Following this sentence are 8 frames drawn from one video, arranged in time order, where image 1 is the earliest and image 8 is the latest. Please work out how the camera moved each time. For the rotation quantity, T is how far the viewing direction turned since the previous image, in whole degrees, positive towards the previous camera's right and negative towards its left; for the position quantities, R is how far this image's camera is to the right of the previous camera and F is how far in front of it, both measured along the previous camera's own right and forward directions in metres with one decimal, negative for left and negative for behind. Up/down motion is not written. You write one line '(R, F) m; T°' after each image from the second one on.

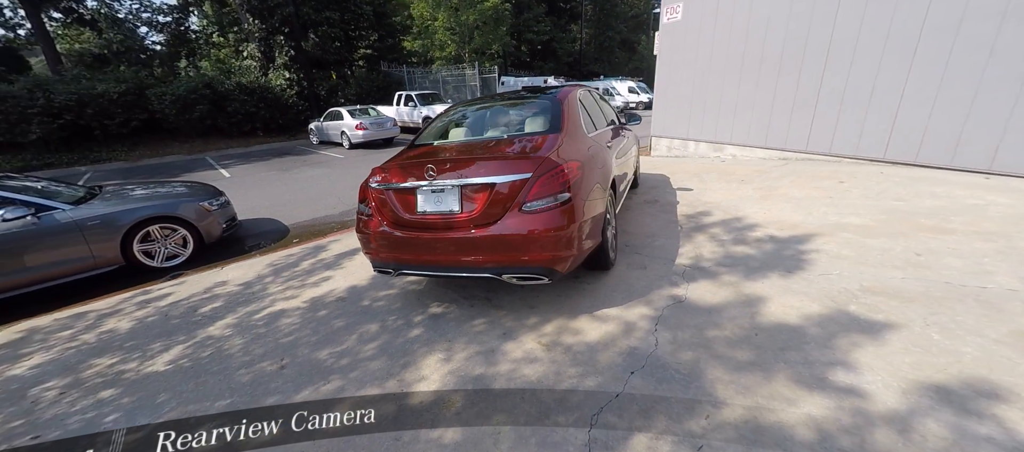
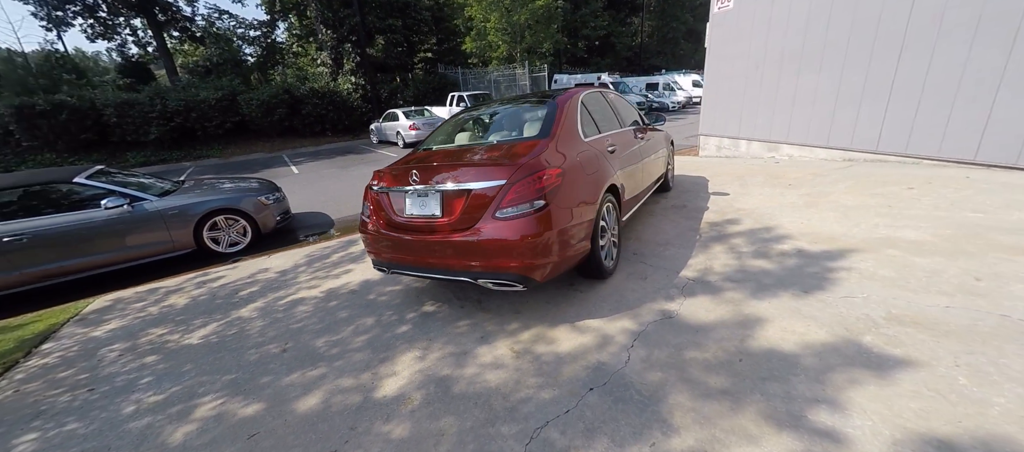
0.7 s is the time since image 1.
(+0.6, 0.0) m; -10°
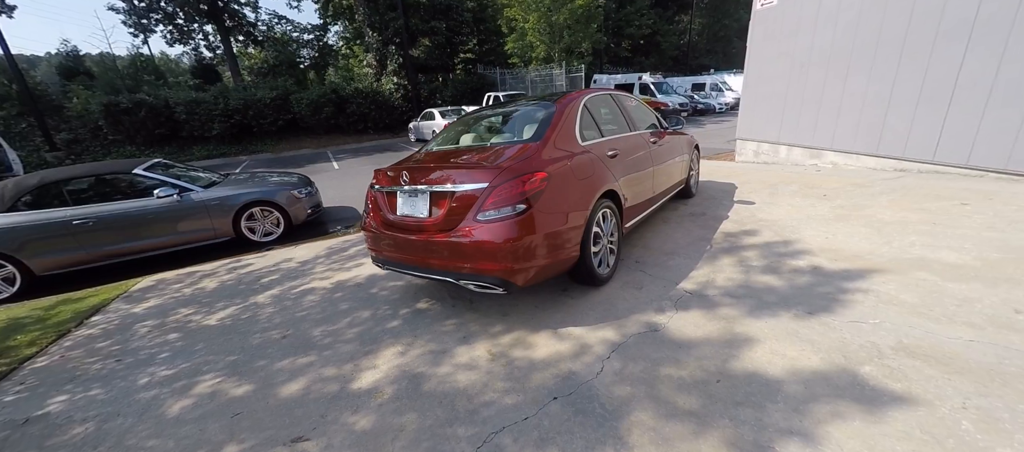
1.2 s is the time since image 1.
(+0.4, 0.0) m; -6°
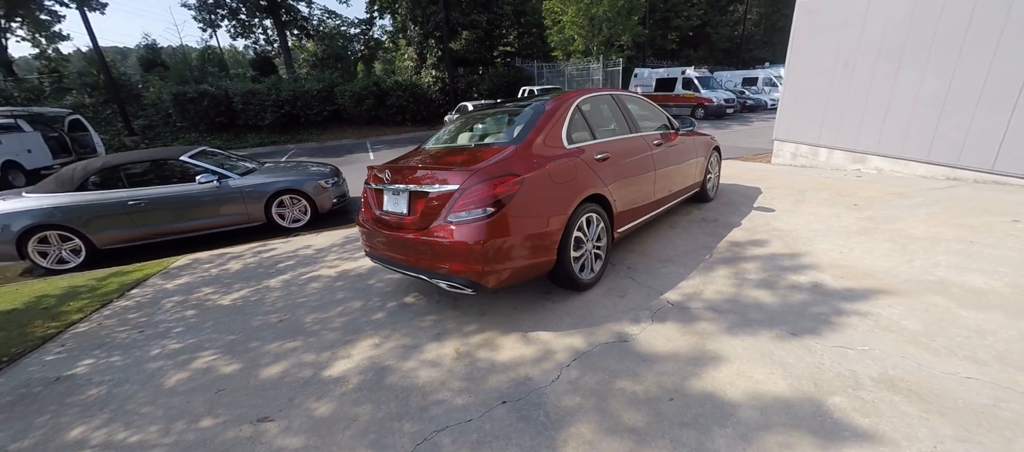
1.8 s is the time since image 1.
(+0.5, 0.0) m; -6°
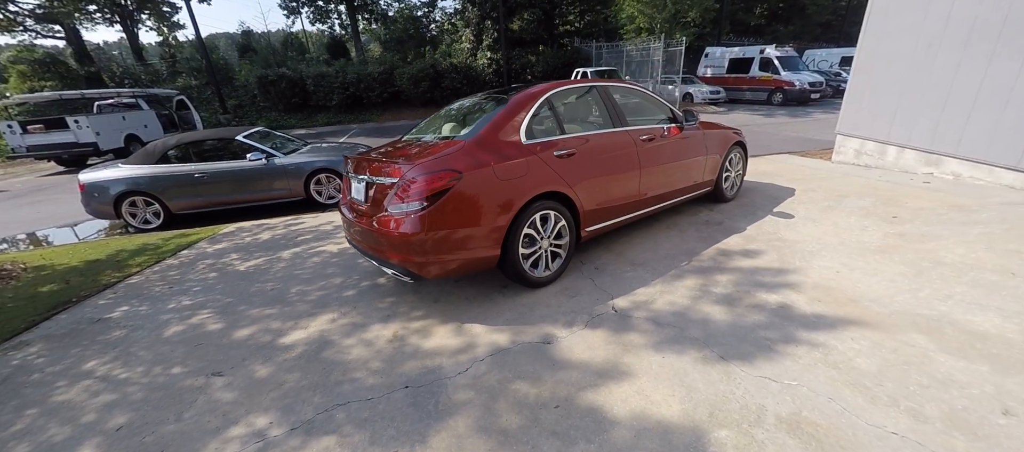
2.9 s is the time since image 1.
(+0.9, 0.0) m; -10°
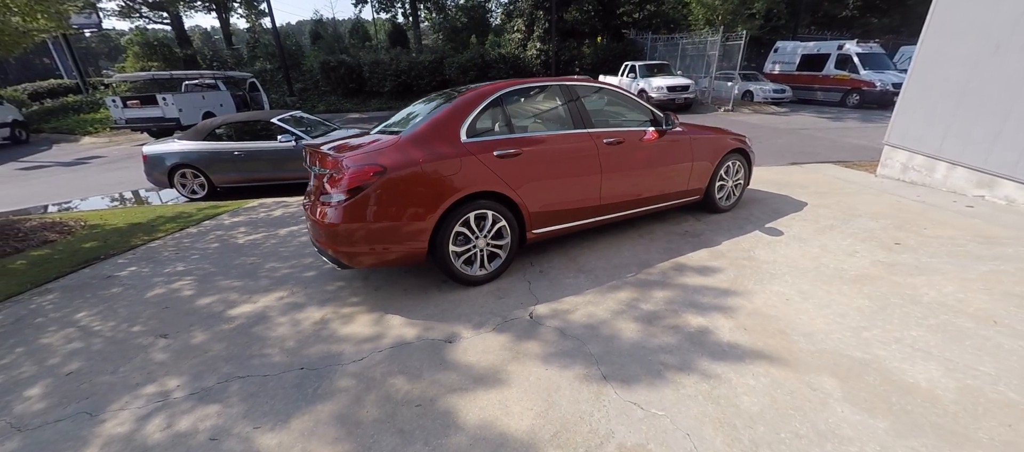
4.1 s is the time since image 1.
(+0.9, +0.1) m; -9°
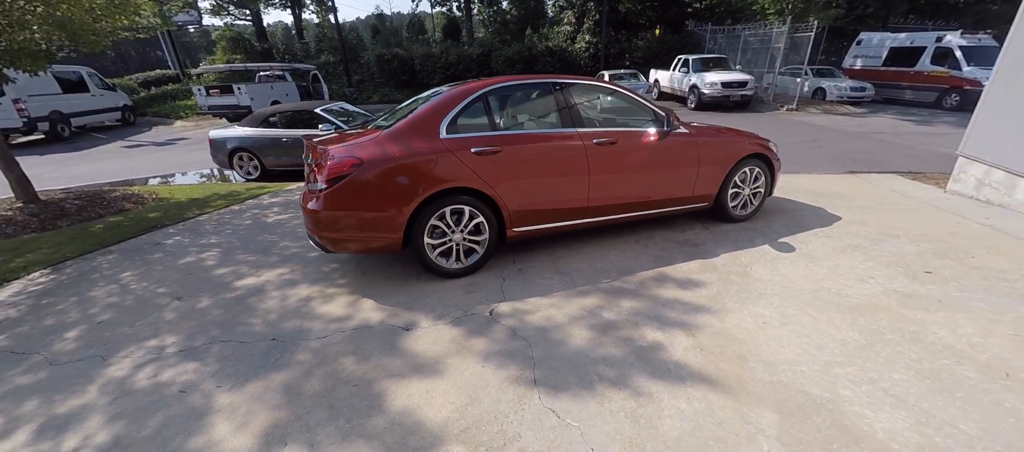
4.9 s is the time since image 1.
(+0.6, 0.0) m; -8°
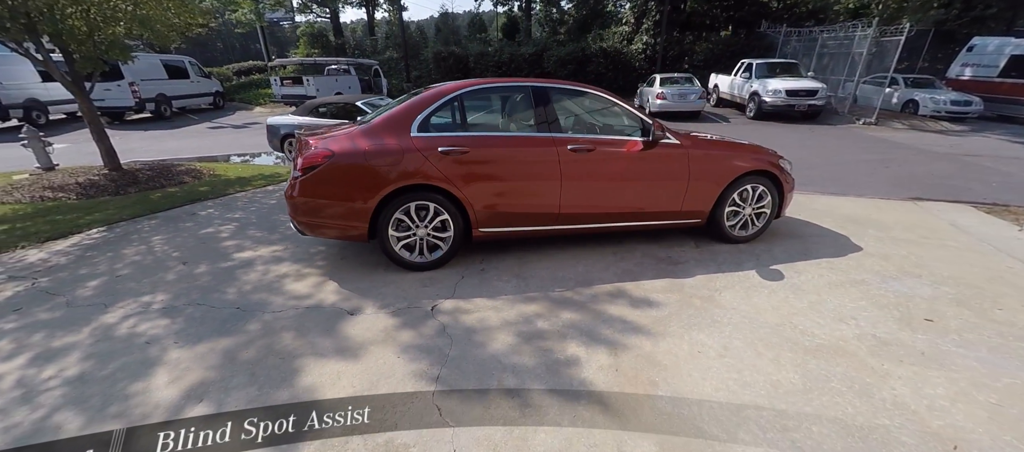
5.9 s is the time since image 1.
(+0.8, +0.1) m; -9°
